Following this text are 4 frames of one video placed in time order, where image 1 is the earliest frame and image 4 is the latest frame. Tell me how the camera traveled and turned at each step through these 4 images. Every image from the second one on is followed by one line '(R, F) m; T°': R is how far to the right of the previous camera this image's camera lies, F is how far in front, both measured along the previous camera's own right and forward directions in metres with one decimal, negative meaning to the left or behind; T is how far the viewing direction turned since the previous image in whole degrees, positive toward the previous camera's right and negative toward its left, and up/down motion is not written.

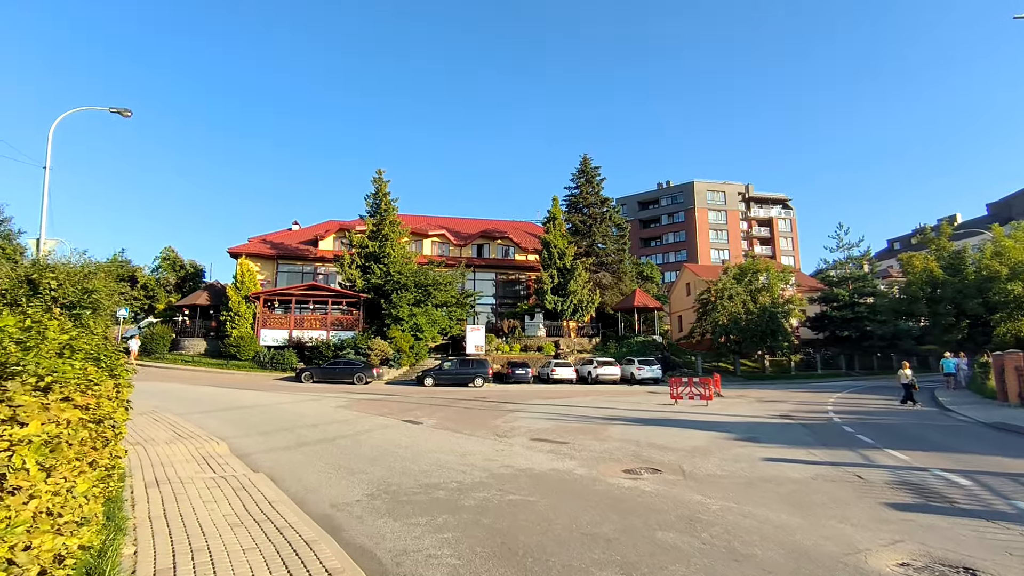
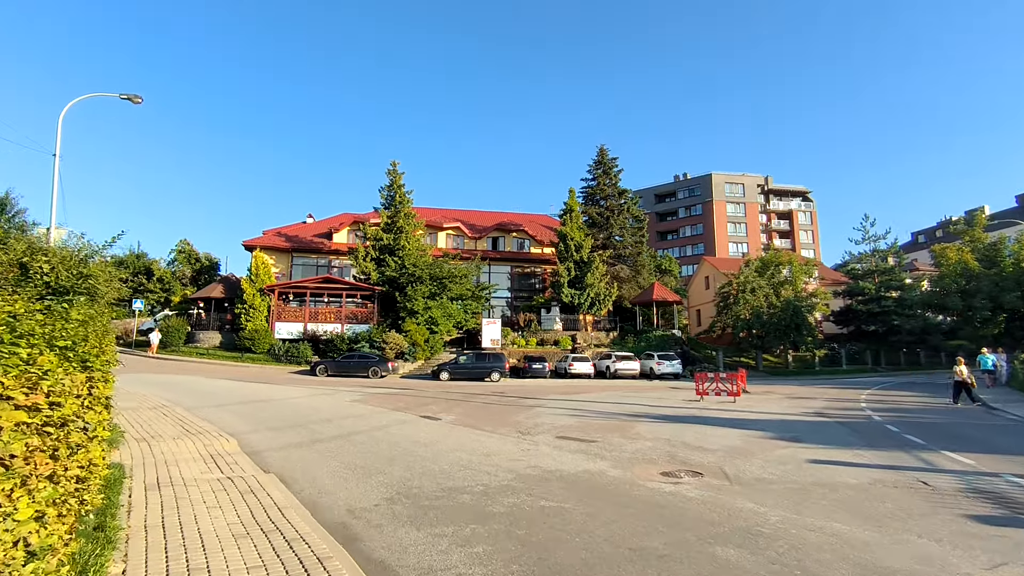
(-0.2, +0.7) m; -1°
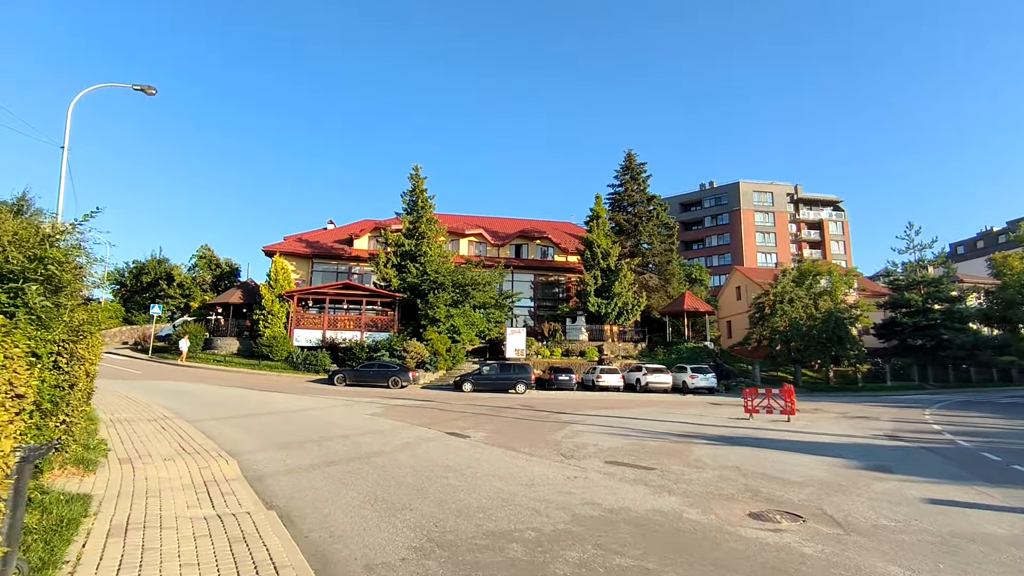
(-0.4, +1.4) m; -2°
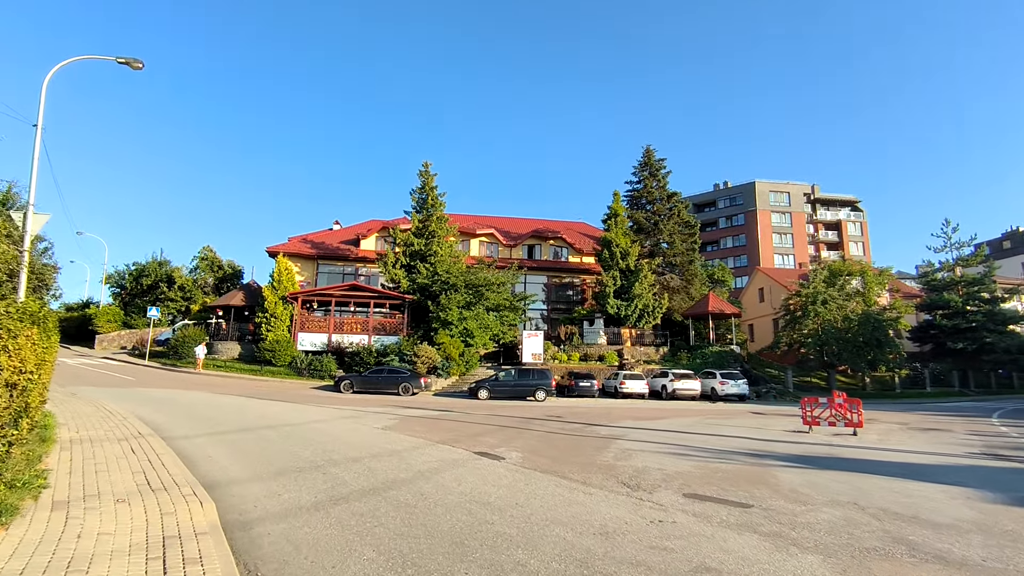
(-0.7, +2.0) m; -1°
